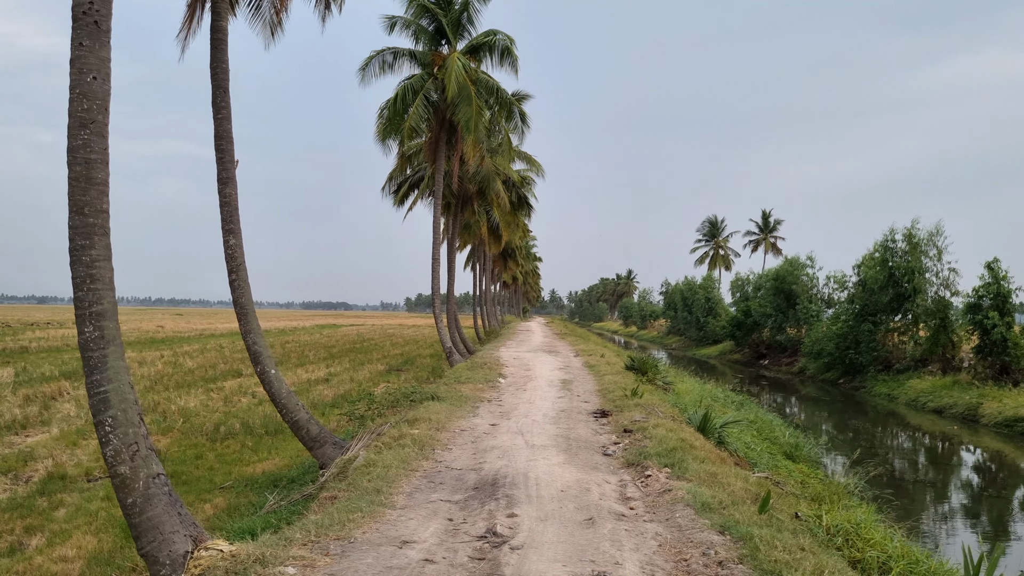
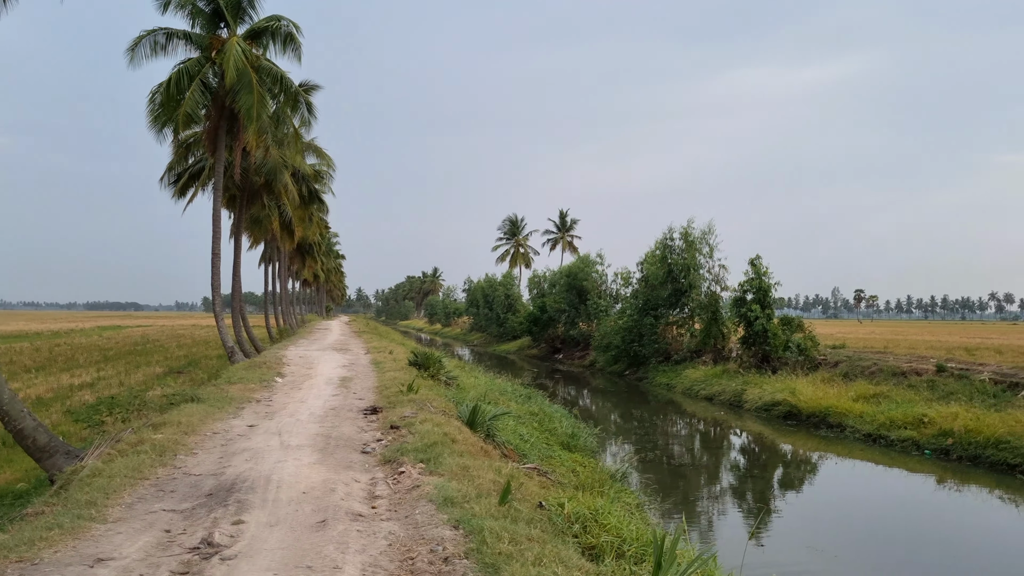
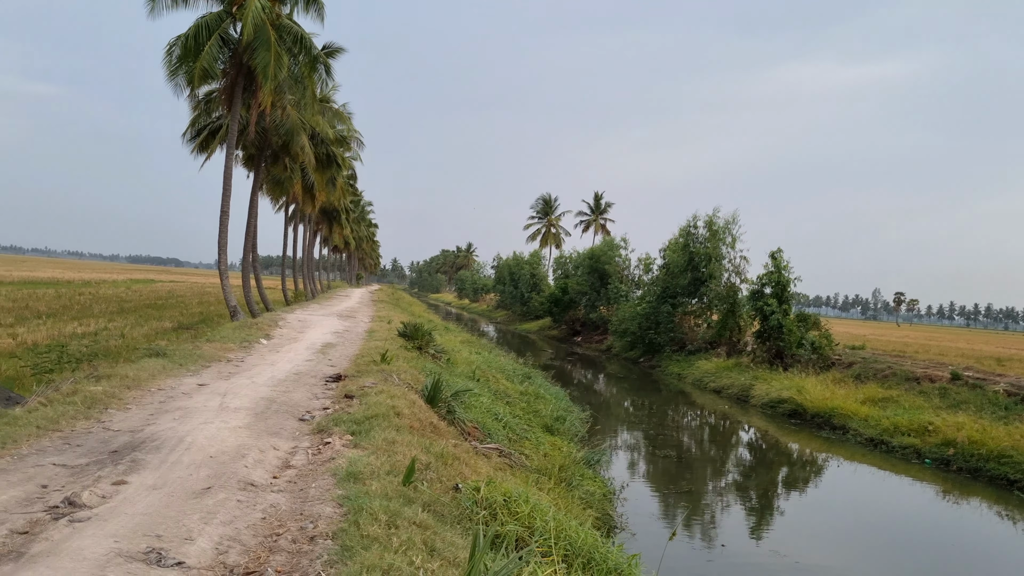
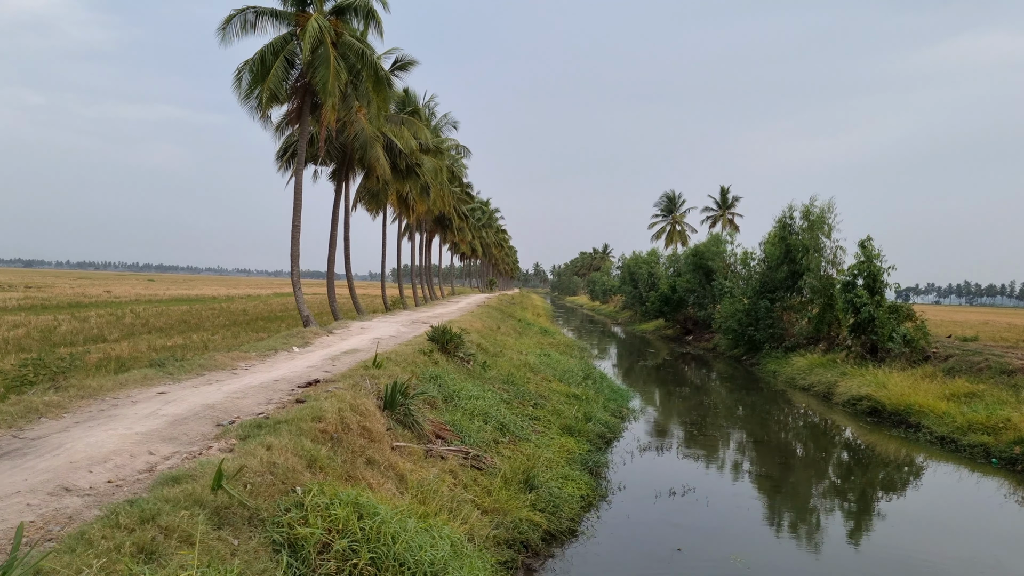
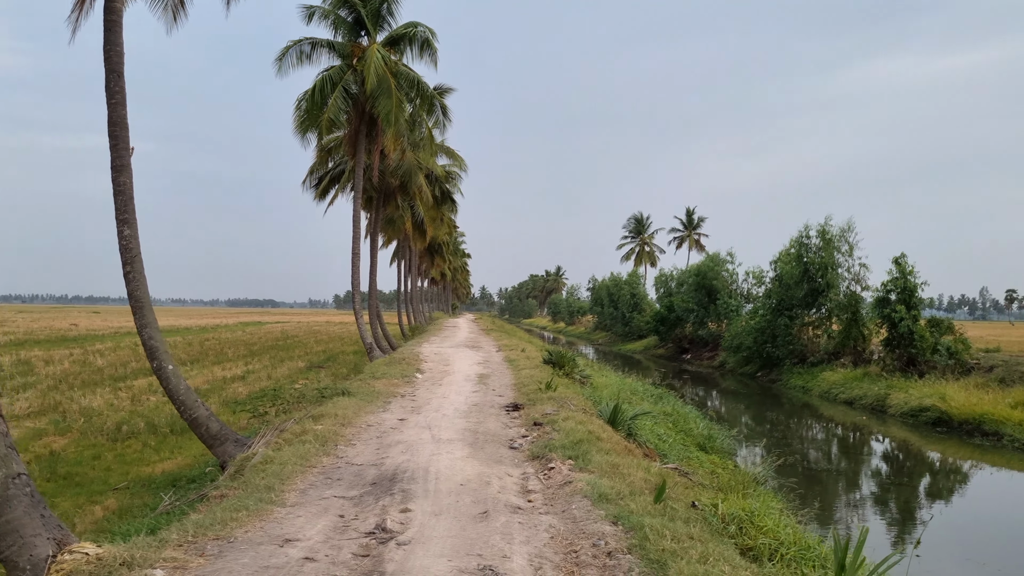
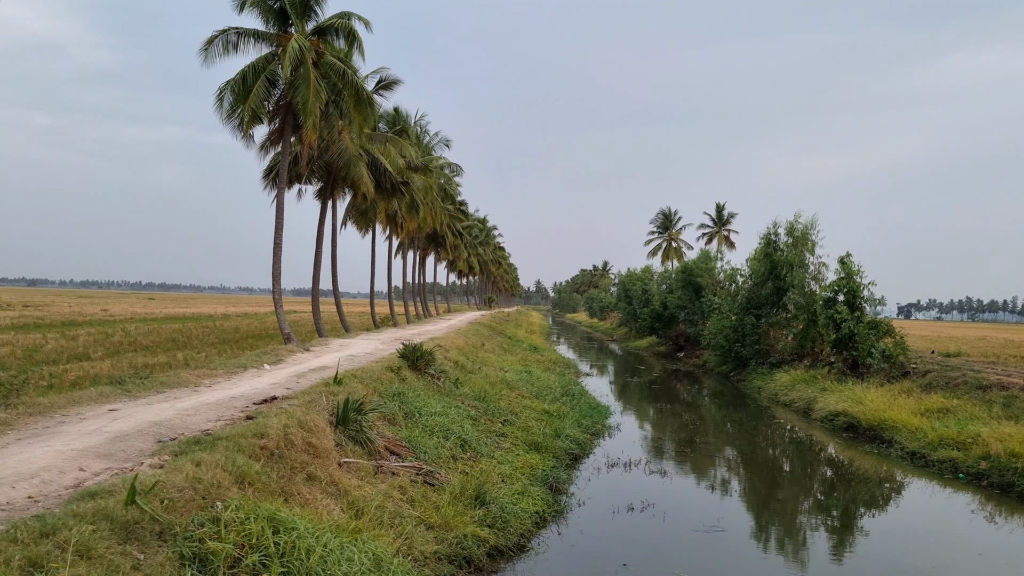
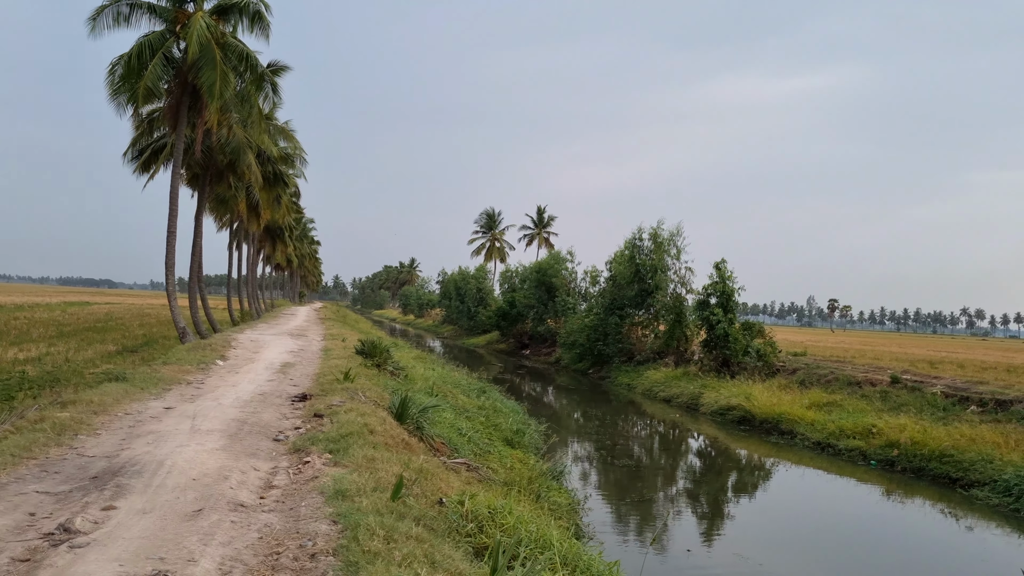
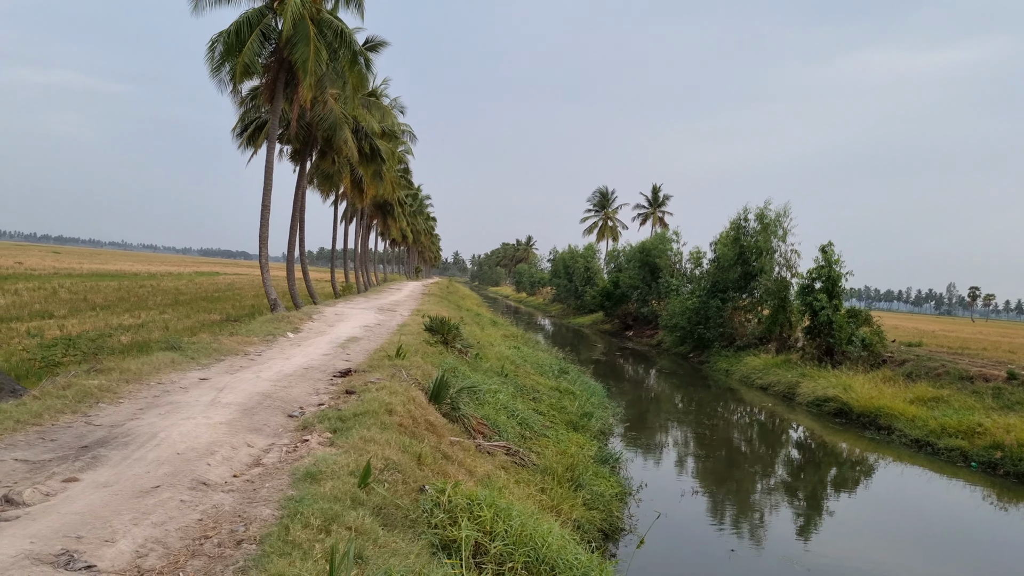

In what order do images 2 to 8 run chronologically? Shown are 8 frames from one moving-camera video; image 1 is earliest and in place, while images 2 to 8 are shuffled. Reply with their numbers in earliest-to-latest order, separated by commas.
5, 2, 7, 3, 8, 4, 6
